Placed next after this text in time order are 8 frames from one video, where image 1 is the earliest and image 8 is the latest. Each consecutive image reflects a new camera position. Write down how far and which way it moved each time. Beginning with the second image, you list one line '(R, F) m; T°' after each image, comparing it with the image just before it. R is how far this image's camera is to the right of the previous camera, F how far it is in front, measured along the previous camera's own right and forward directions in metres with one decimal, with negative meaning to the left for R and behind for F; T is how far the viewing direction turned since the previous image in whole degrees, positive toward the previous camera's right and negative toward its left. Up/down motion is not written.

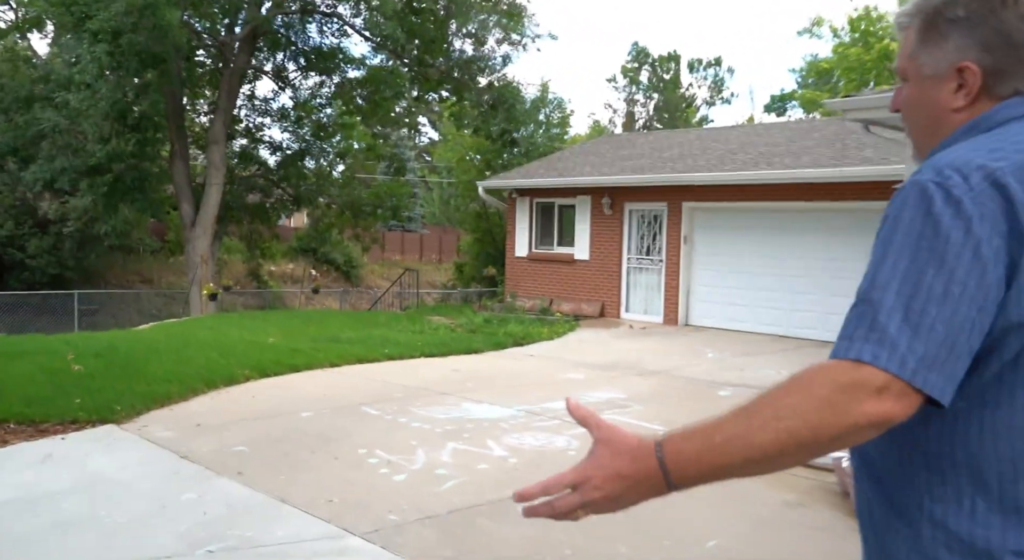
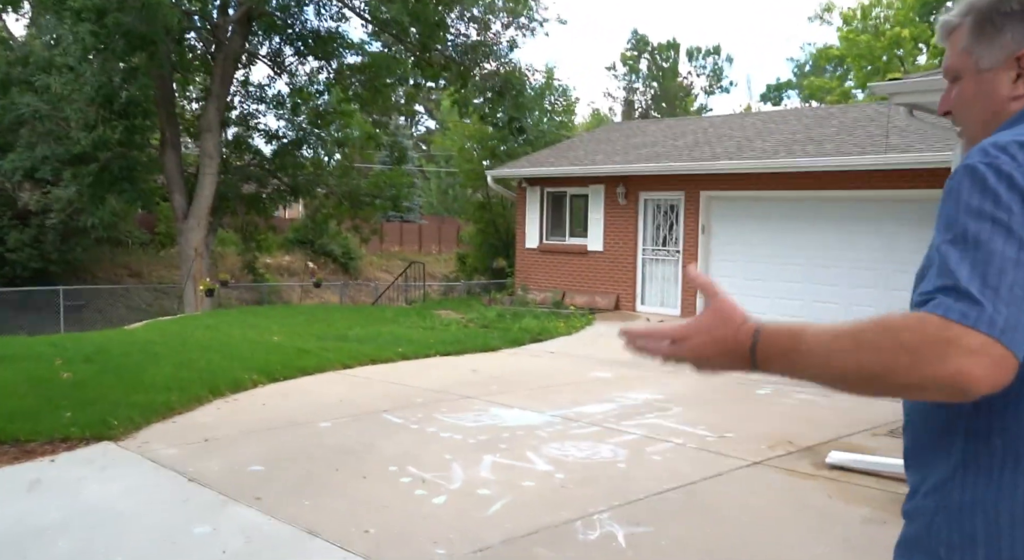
(-0.3, +0.6) m; 0°
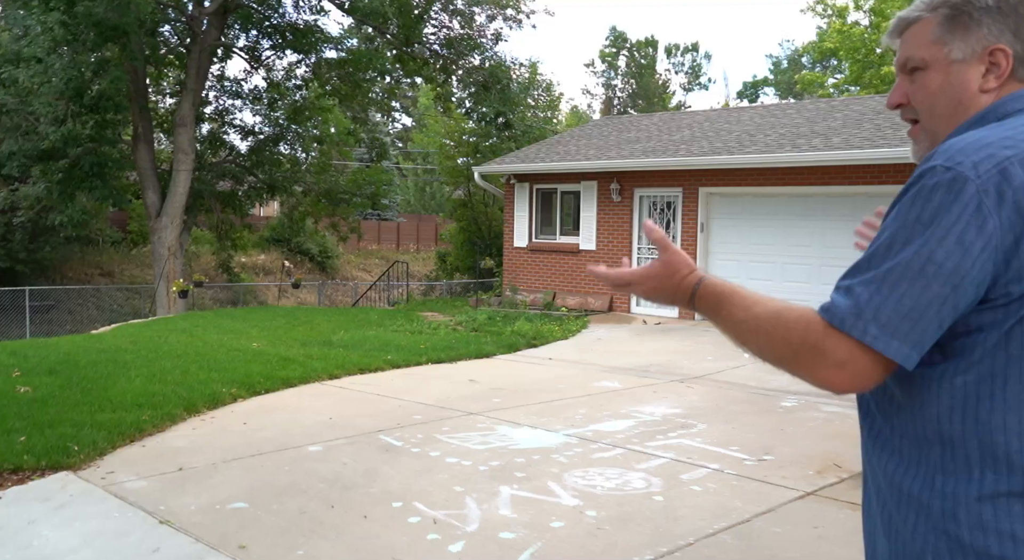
(-0.2, +0.7) m; +2°
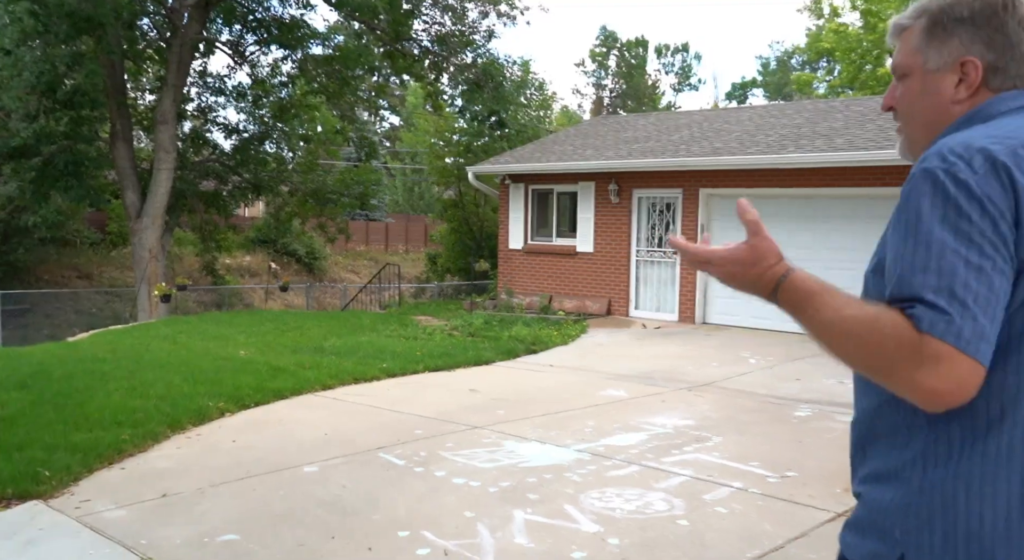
(-0.1, +0.3) m; +1°
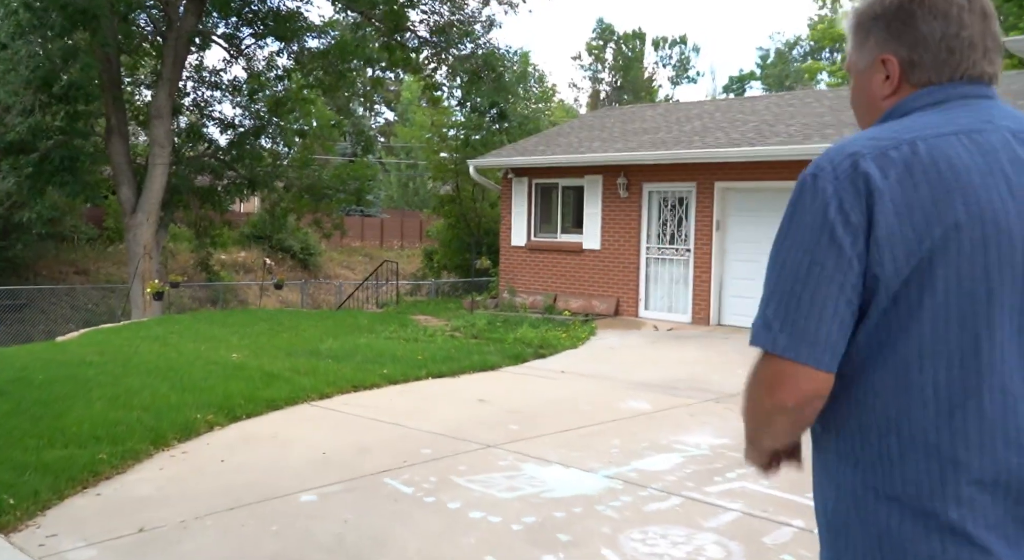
(-0.2, +0.7) m; 0°
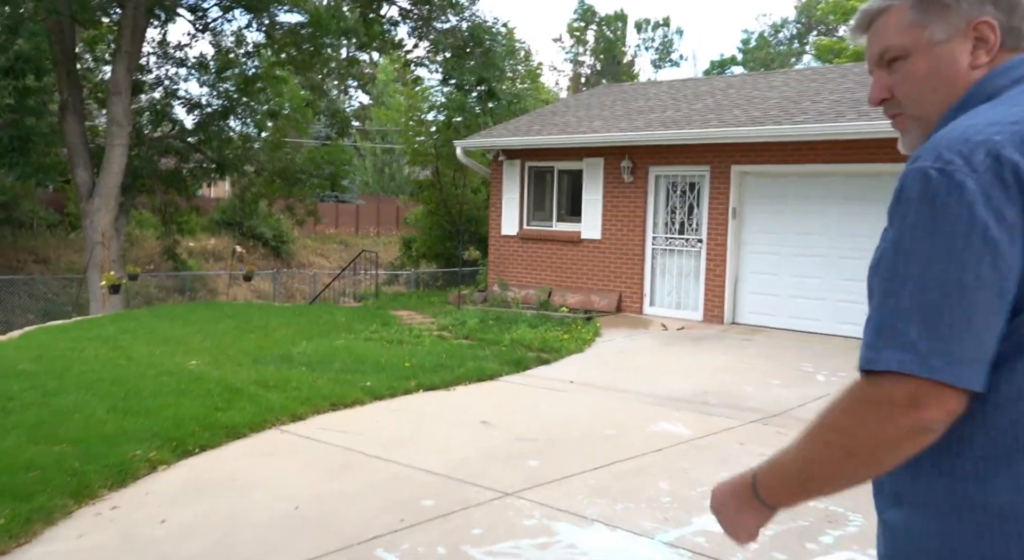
(-0.3, +1.3) m; +2°
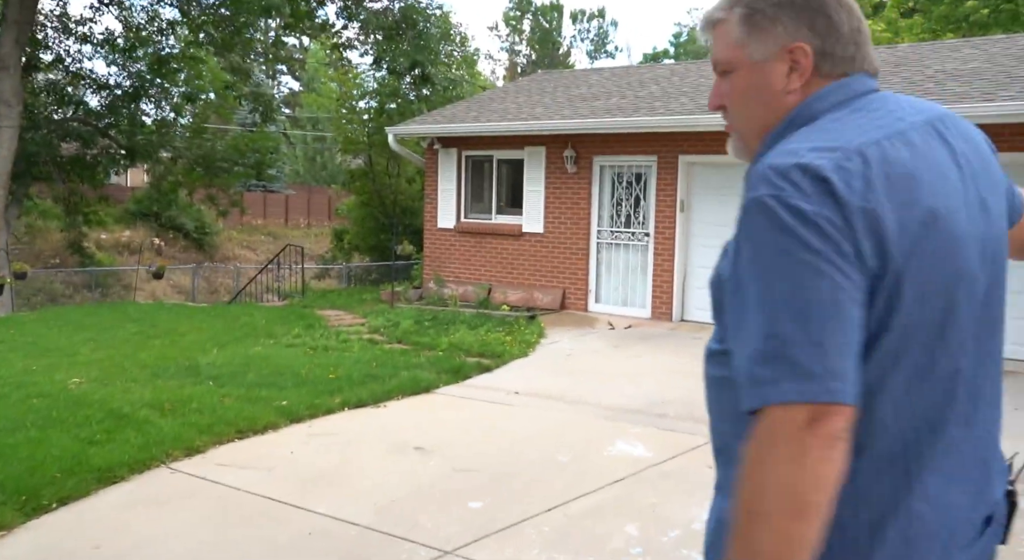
(0.0, +0.9) m; +4°
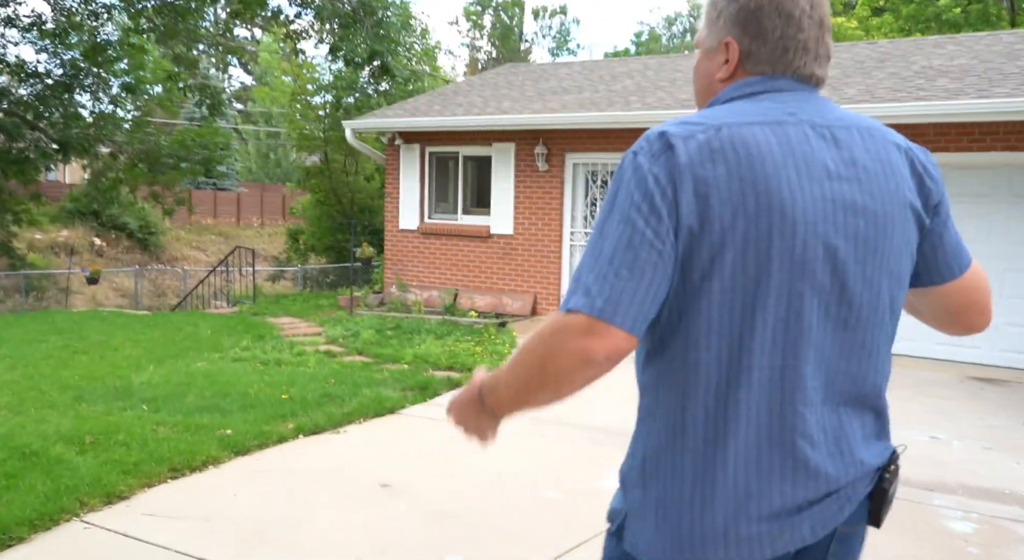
(-0.1, +0.7) m; +3°
